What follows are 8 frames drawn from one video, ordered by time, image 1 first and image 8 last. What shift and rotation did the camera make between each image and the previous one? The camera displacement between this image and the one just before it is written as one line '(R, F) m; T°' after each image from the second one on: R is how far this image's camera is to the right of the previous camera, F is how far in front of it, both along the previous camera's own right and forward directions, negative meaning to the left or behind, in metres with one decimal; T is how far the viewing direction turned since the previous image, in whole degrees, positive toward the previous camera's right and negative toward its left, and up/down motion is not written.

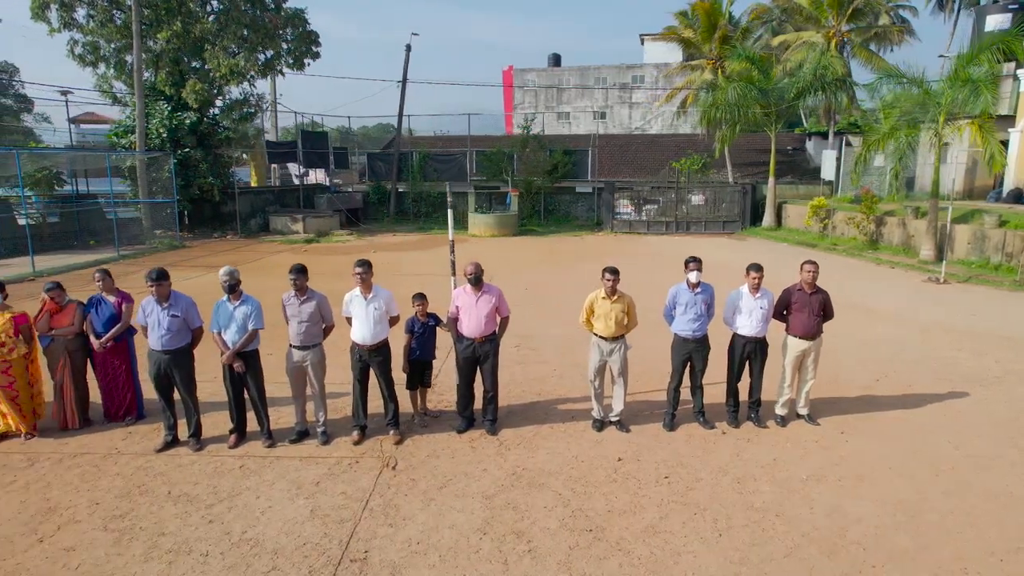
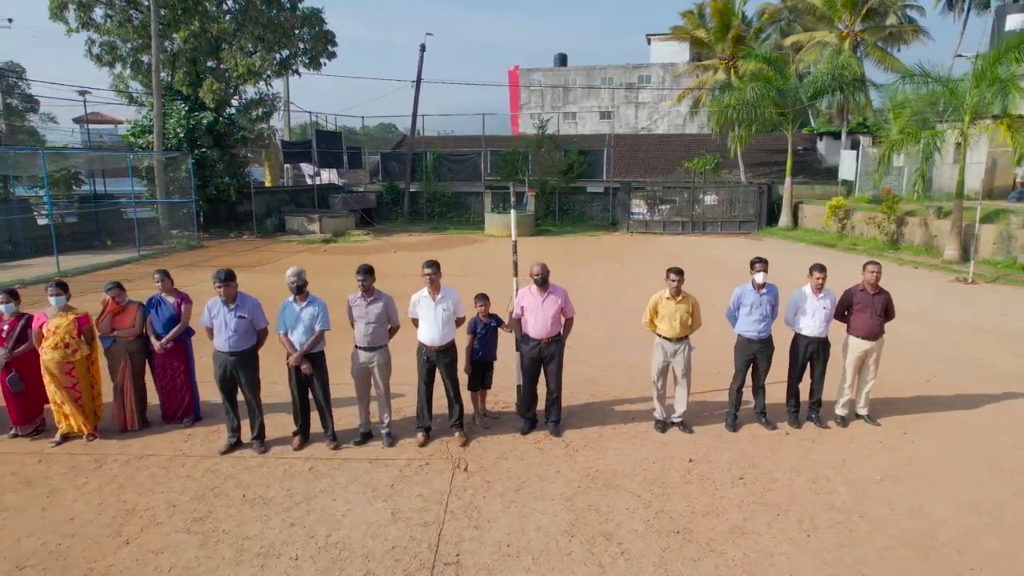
(-0.7, 0.0) m; 0°
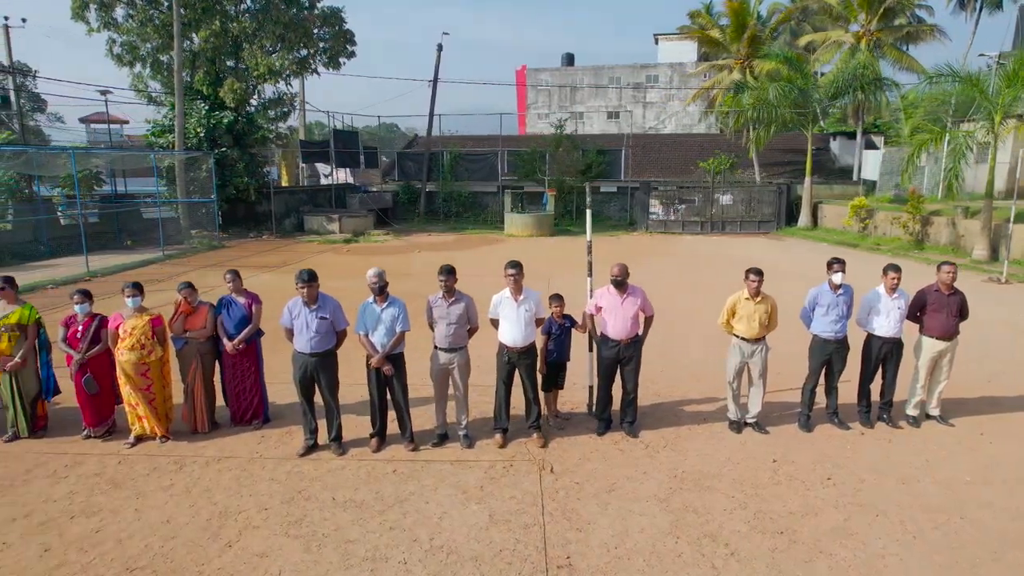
(-0.8, 0.0) m; 0°
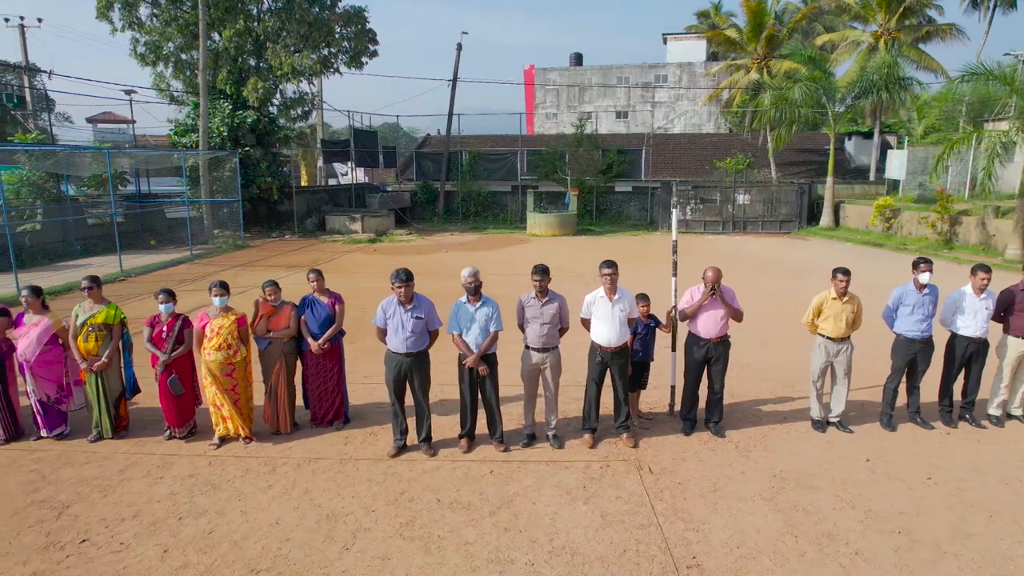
(-0.9, 0.0) m; 0°
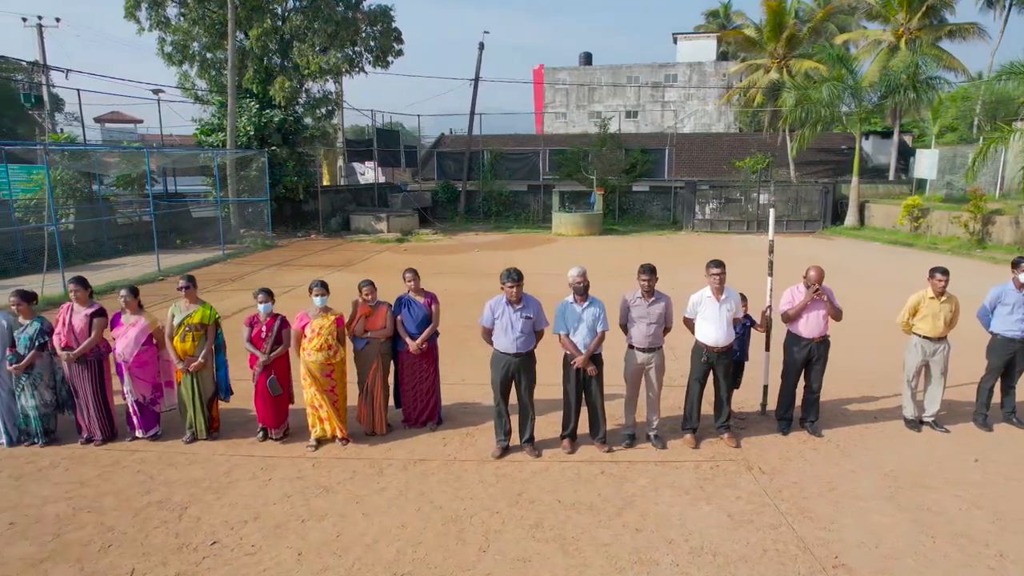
(-1.1, 0.0) m; 0°
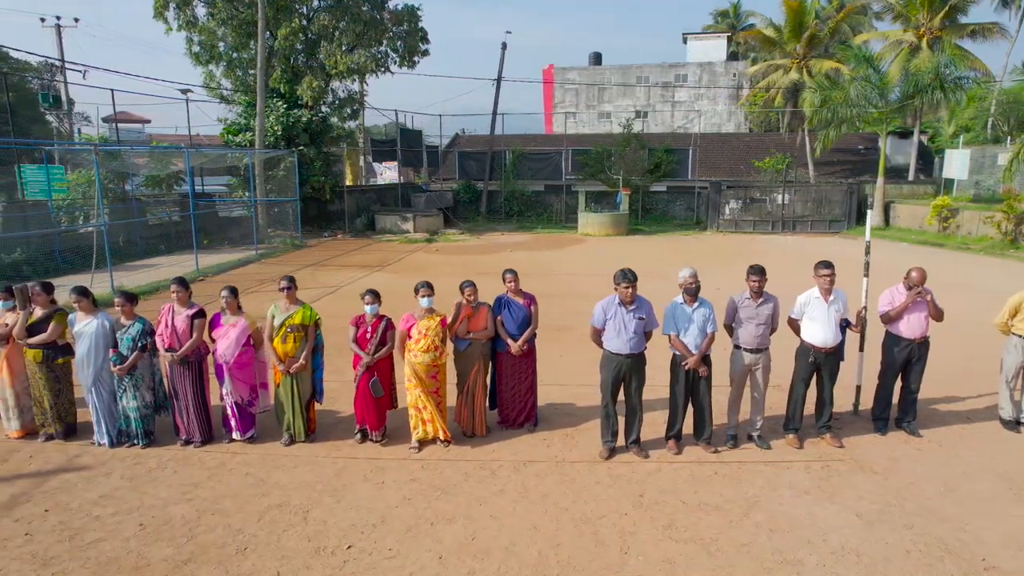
(-1.1, 0.0) m; 0°
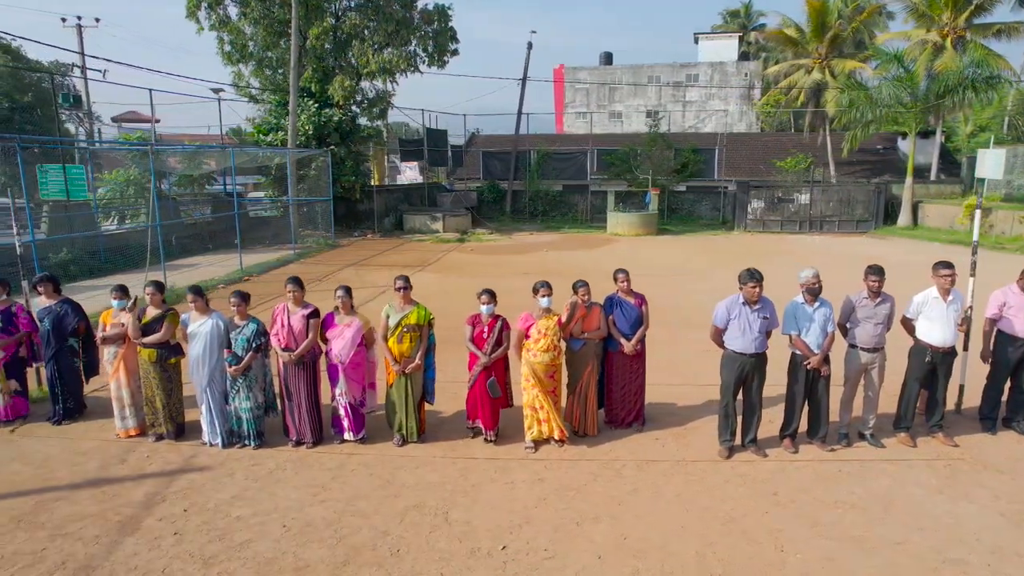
(-1.2, 0.0) m; 0°
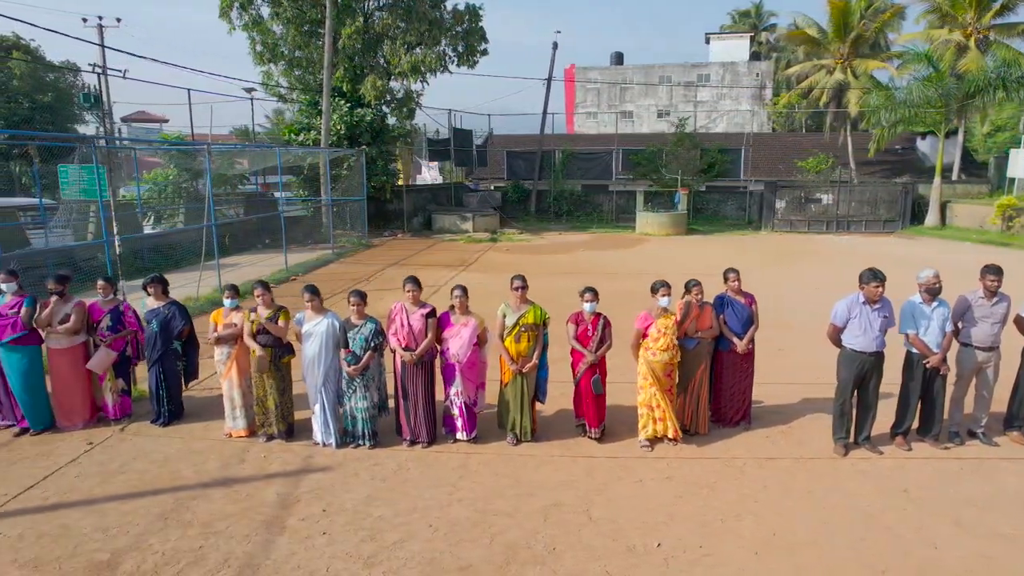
(-1.2, 0.0) m; 0°
